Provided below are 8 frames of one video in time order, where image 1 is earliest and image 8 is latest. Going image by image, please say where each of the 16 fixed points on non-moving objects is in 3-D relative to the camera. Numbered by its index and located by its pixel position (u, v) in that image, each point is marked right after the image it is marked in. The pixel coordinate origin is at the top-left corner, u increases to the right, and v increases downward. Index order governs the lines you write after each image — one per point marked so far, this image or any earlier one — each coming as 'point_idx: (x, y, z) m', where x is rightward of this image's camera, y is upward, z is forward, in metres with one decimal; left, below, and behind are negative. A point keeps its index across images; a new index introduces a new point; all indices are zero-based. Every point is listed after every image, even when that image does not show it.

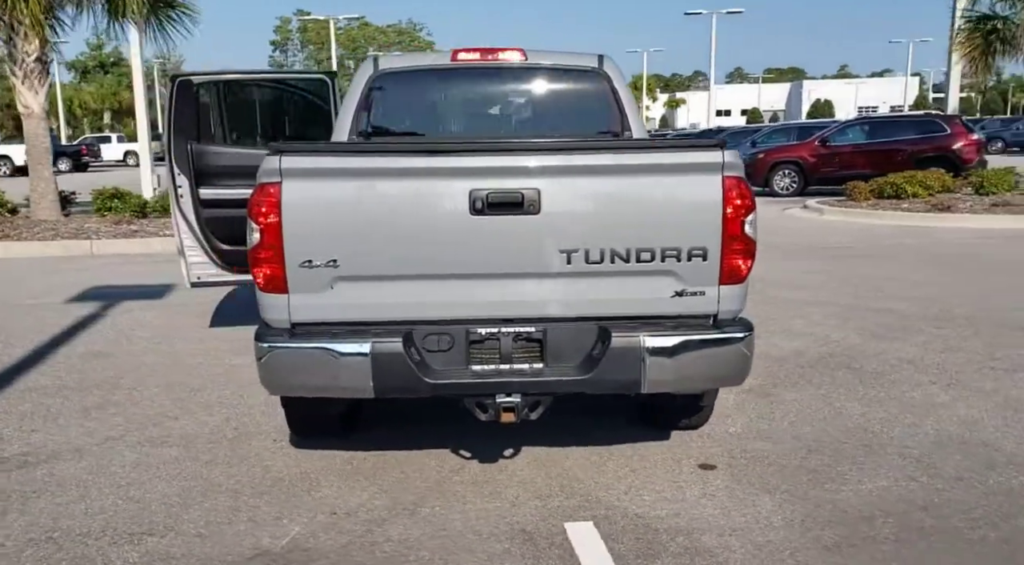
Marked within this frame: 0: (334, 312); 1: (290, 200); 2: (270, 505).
0: (-0.7, -0.1, +3.2) m
1: (-0.8, +0.3, +3.1) m
2: (-1.0, -0.9, +3.4) m
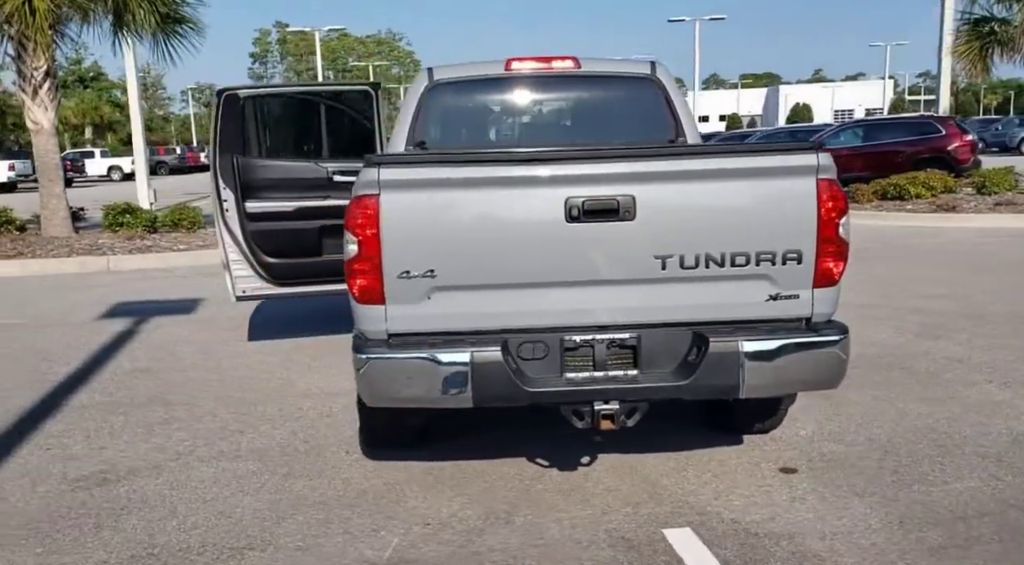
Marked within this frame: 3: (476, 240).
0: (-0.3, -0.2, +3.2) m
1: (-0.5, +0.3, +3.1) m
2: (-0.6, -1.0, +3.4) m
3: (-0.1, +0.2, +3.1) m
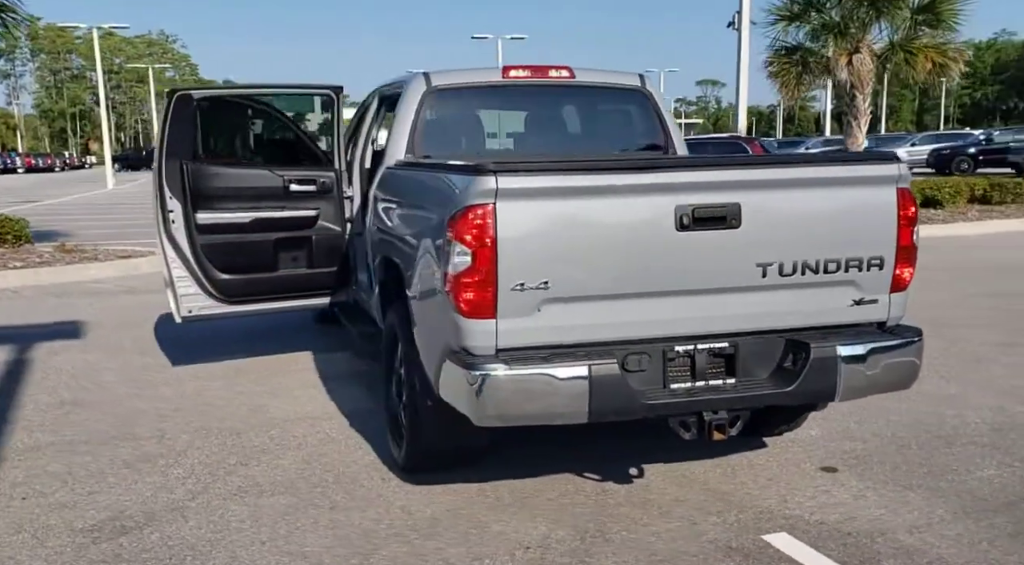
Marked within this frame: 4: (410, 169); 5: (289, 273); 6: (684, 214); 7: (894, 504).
0: (+0.1, -0.2, +3.1) m
1: (0.0, +0.2, +2.9) m
2: (-0.2, -1.0, +3.2) m
3: (+0.3, +0.1, +3.0) m
4: (-0.5, +0.6, +4.3) m
5: (-1.6, +0.1, +5.7) m
6: (+0.7, +0.3, +3.1) m
7: (+1.7, -1.0, +3.6) m
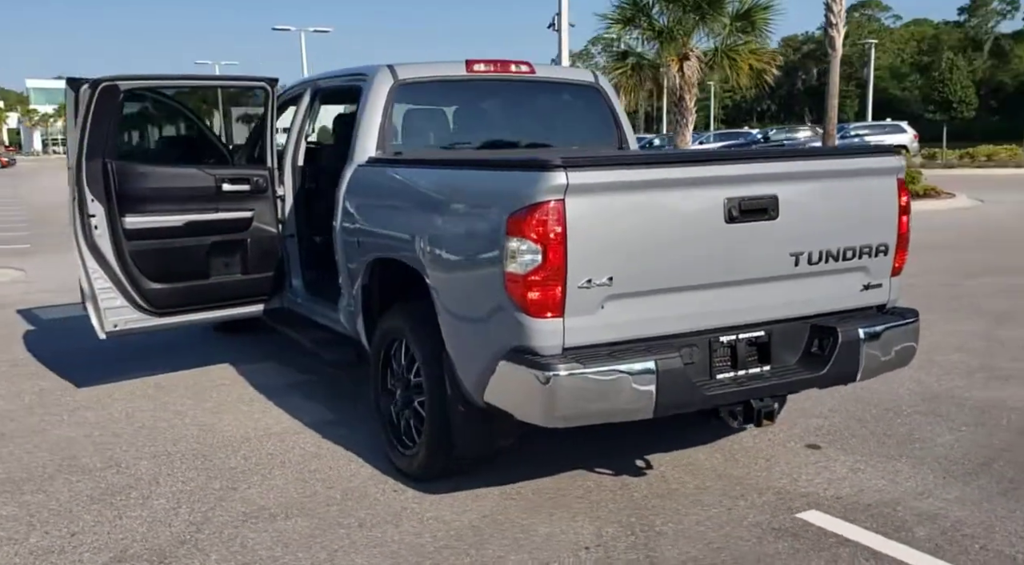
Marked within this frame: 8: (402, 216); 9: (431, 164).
0: (+0.3, -0.2, +3.0) m
1: (+0.2, +0.2, +2.9) m
2: (0.0, -1.0, +3.1) m
3: (+0.5, +0.1, +3.0) m
4: (-0.5, +0.6, +4.1) m
5: (-1.9, 0.0, +5.2) m
6: (+0.8, +0.3, +3.1) m
7: (+1.8, -0.9, +3.9) m
8: (-0.5, +0.3, +3.9) m
9: (-0.3, +0.6, +3.8) m
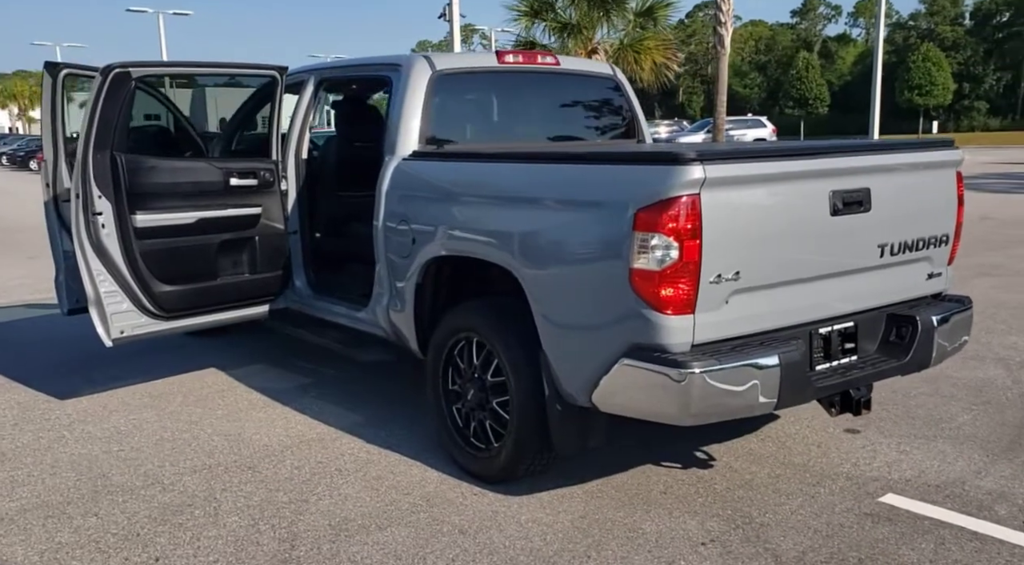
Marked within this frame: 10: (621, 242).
0: (+0.8, -0.2, +3.0) m
1: (+0.7, +0.3, +2.8) m
2: (+0.5, -1.0, +3.1) m
3: (+1.0, +0.2, +3.0) m
4: (-0.2, +0.6, +4.0) m
5: (-1.7, 0.0, +4.9) m
6: (+1.3, +0.3, +3.2) m
7: (+2.1, -0.9, +4.1) m
8: (-0.2, +0.3, +3.8) m
9: (0.0, +0.6, +3.7) m
10: (+0.4, +0.2, +3.0) m
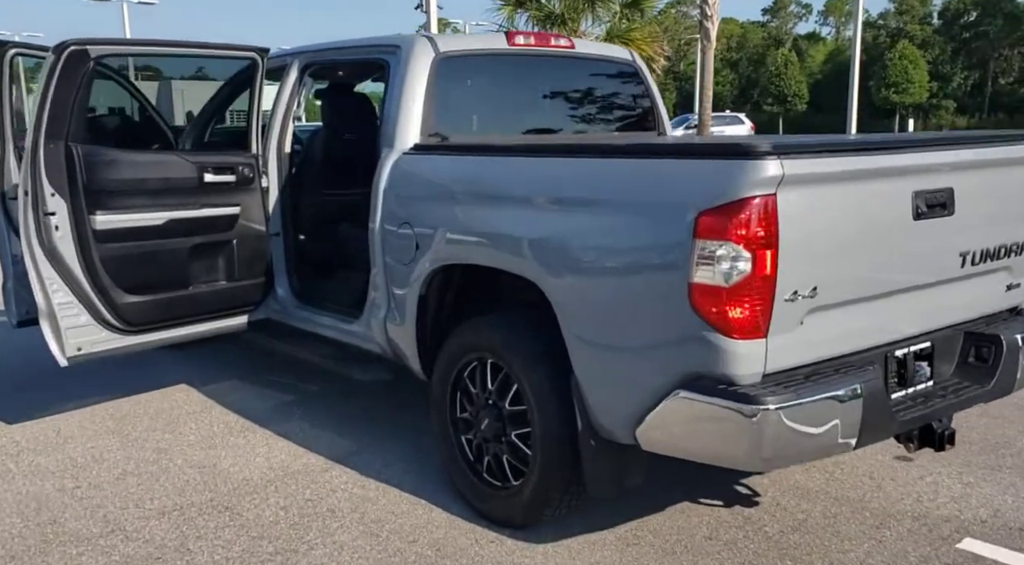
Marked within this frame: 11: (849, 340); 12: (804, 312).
0: (+0.9, -0.2, +2.6) m
1: (+0.8, +0.2, +2.4) m
2: (+0.6, -1.1, +2.6) m
3: (+1.1, +0.1, +2.6) m
4: (-0.2, +0.6, +3.5) m
5: (-1.6, 0.0, +4.4) m
6: (+1.4, +0.3, +2.7) m
7: (+2.2, -0.9, +3.6) m
8: (-0.1, +0.3, +3.3) m
9: (+0.1, +0.5, +3.2) m
10: (+0.5, +0.1, +2.5) m
11: (+1.1, -0.2, +2.7) m
12: (+0.9, -0.1, +2.5) m
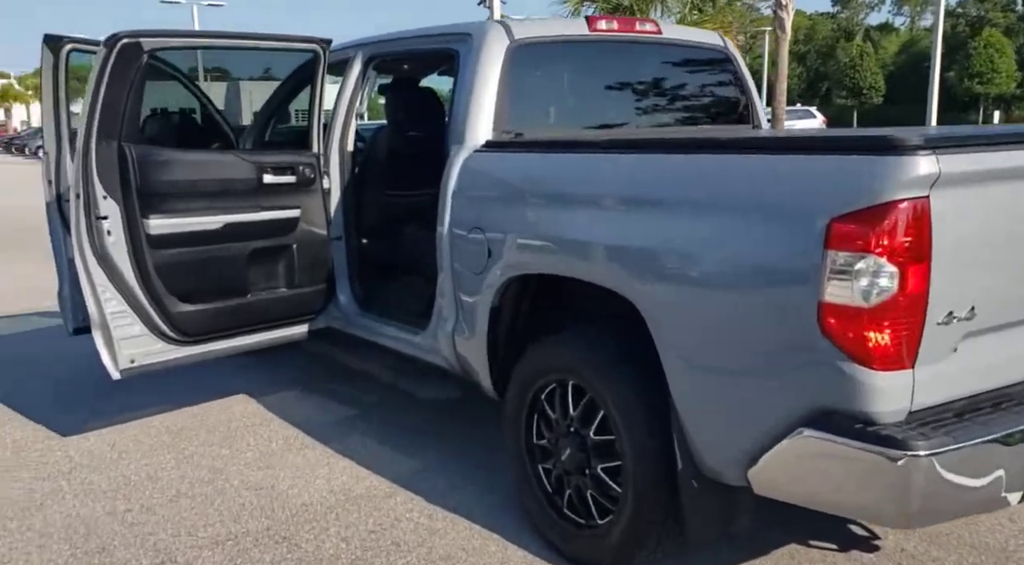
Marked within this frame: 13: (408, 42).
0: (+1.1, -0.3, +2.1) m
1: (+1.0, +0.1, +1.9) m
2: (+0.8, -1.1, +2.2) m
3: (+1.3, +0.1, +2.1) m
4: (+0.2, +0.5, +3.1) m
5: (-1.2, -0.1, +4.1) m
6: (+1.6, +0.2, +2.3) m
7: (+2.5, -1.0, +3.1) m
8: (+0.2, +0.2, +2.9) m
9: (+0.4, +0.5, +2.8) m
10: (+0.8, 0.0, +2.1) m
11: (+1.4, -0.2, +2.3) m
12: (+1.1, -0.1, +2.1) m
13: (-0.5, +1.2, +4.1) m
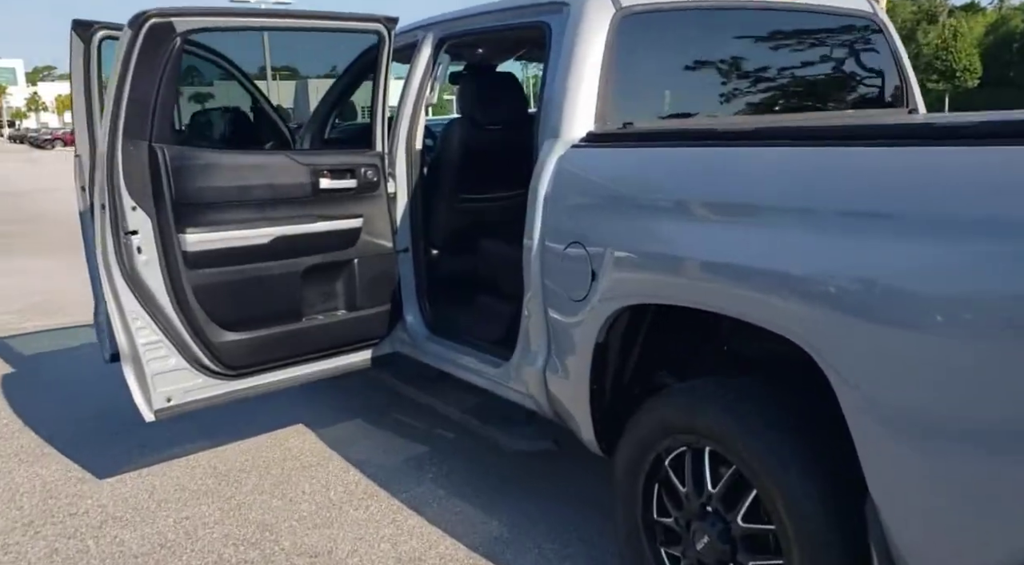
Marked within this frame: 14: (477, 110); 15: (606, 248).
0: (+1.4, -0.4, +1.3) m
1: (+1.3, 0.0, +1.2) m
2: (+1.1, -1.2, +1.4) m
3: (+1.6, 0.0, +1.3) m
4: (+0.5, +0.4, +2.4) m
5: (-0.8, -0.2, +3.5) m
6: (+1.9, +0.1, +1.5) m
7: (+2.9, -1.1, +2.2) m
8: (+0.6, +0.1, +2.2) m
9: (+0.7, +0.4, +2.1) m
10: (+1.0, -0.1, +1.4) m
11: (+1.6, -0.3, +1.5) m
12: (+1.4, -0.2, +1.3) m
13: (-0.1, +1.1, +3.5) m
14: (-0.2, +0.8, +3.9) m
15: (+0.3, +0.1, +2.6) m
